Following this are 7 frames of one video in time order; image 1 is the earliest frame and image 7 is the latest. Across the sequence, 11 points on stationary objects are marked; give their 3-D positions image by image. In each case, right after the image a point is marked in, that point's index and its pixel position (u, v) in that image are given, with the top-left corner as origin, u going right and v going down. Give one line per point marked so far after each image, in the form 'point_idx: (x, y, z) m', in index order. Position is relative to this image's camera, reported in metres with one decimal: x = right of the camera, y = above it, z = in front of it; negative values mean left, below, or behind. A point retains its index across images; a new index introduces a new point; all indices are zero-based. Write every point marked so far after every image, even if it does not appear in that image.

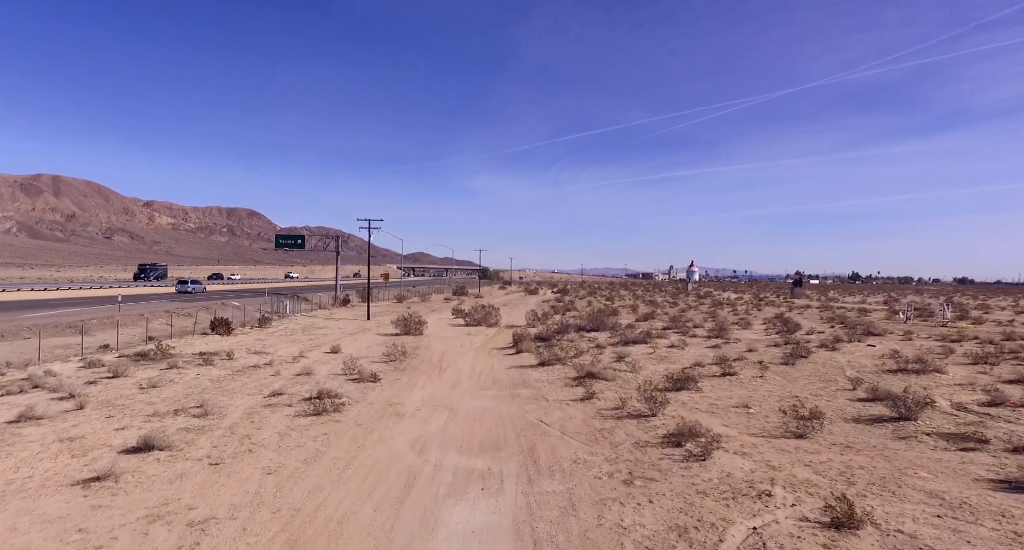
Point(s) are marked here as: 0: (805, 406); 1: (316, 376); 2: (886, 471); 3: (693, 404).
0: (+7.1, -3.1, +14.6) m
1: (-6.0, -3.1, +18.7) m
2: (+5.4, -2.8, +8.7) m
3: (+4.3, -3.1, +14.4) m
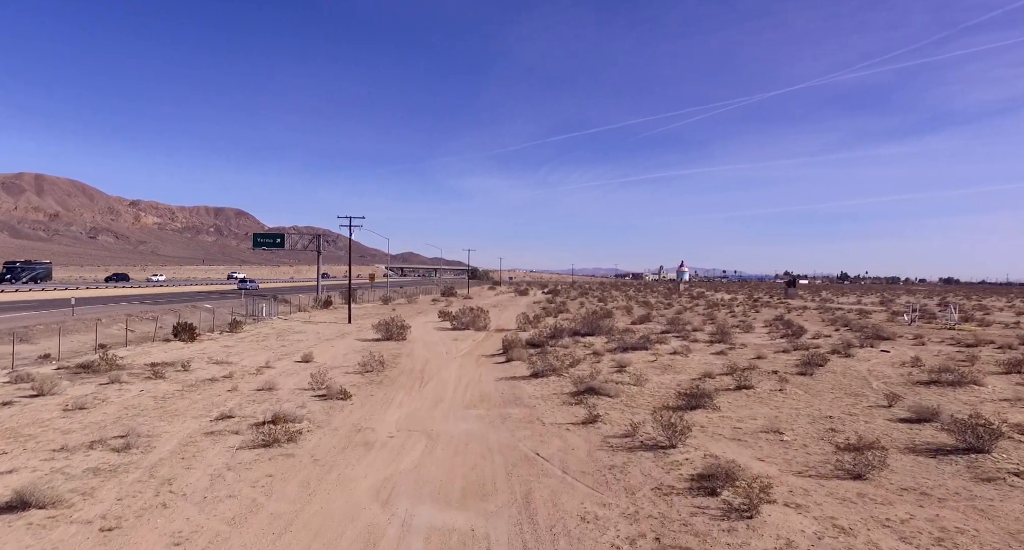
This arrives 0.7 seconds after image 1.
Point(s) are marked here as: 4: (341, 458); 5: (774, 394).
0: (+6.9, -3.2, +12.6) m
1: (-6.3, -3.2, +16.4) m
2: (+5.3, -2.9, +6.6) m
3: (+4.1, -3.1, +12.2) m
4: (-3.0, -3.2, +10.5) m
5: (+7.3, -3.3, +16.8) m
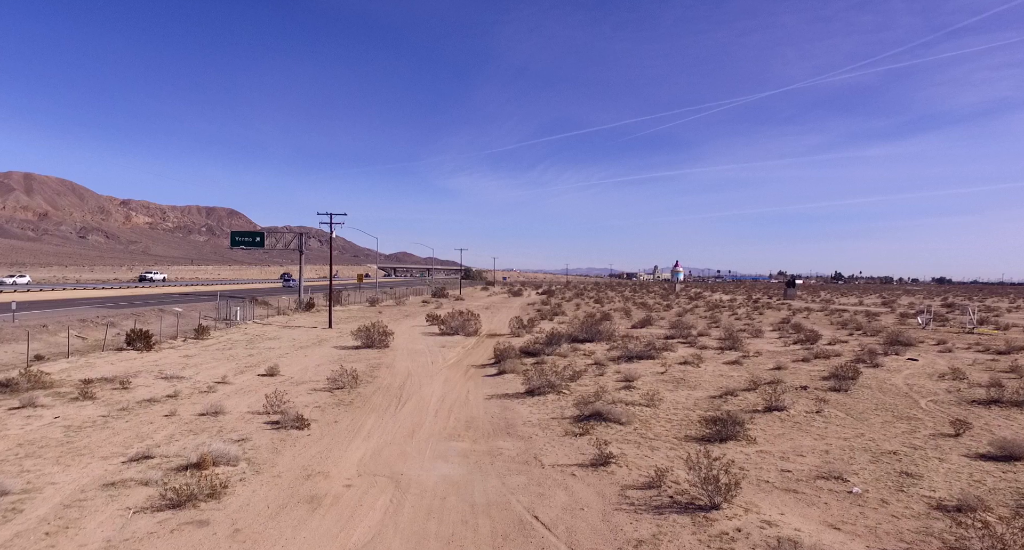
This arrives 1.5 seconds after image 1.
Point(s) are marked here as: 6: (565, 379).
0: (+6.7, -3.3, +10.0) m
1: (-6.5, -3.2, +13.7) m
2: (+5.2, -2.9, +4.0) m
3: (+3.9, -3.2, +9.7) m
4: (-3.1, -3.2, +7.8) m
5: (+7.1, -3.4, +14.2) m
6: (+1.7, -3.3, +19.4) m
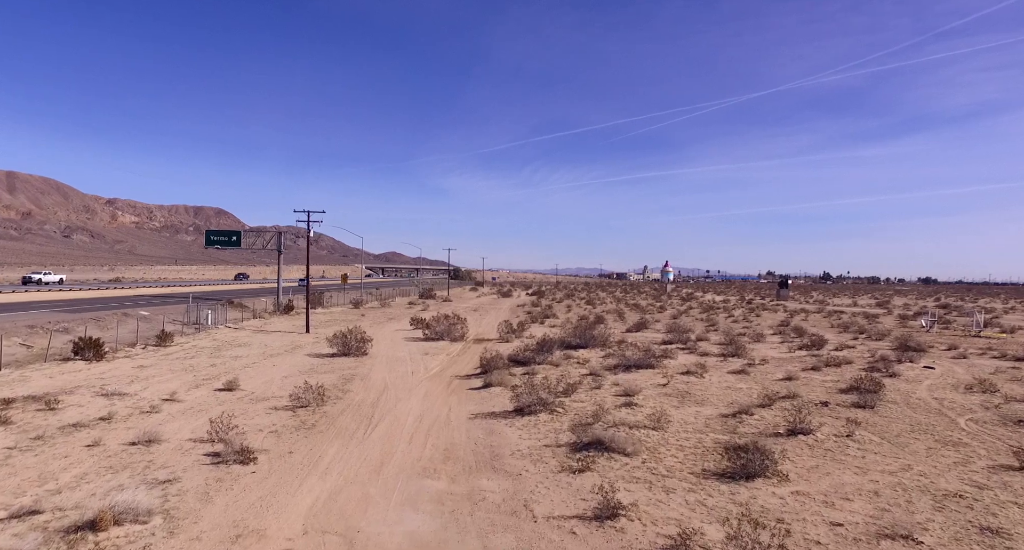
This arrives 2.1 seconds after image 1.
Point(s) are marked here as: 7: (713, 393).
0: (+6.5, -3.3, +8.1) m
1: (-6.8, -3.3, +11.6) m
2: (+5.1, -3.0, +2.1) m
3: (+3.7, -3.3, +7.7) m
4: (-3.3, -3.3, +5.7) m
5: (+6.8, -3.4, +12.3) m
6: (+1.3, -3.4, +17.4) m
7: (+6.2, -3.6, +18.7) m
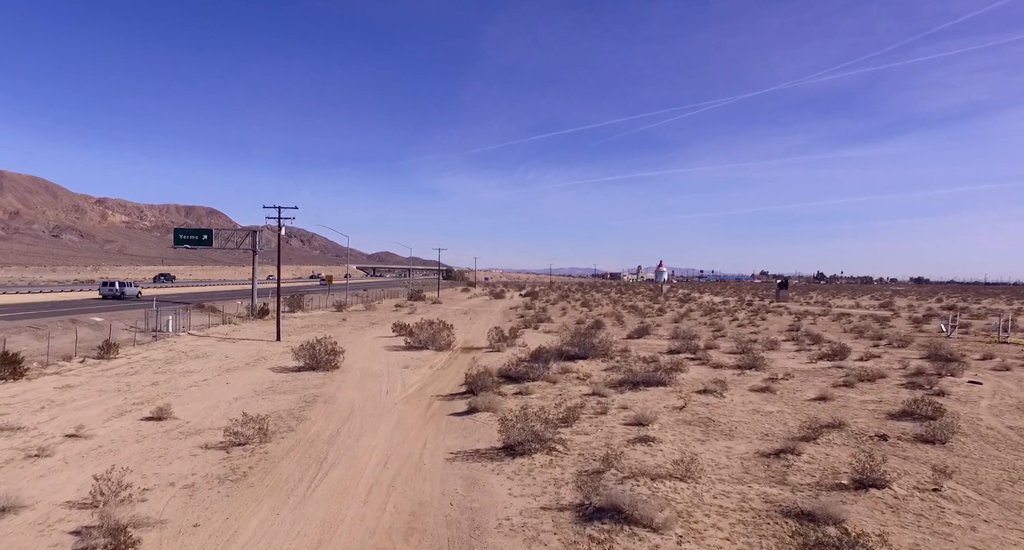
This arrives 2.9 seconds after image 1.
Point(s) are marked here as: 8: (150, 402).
0: (+6.3, -3.4, +5.0) m
1: (-7.0, -3.4, +8.4) m
2: (+5.0, -3.1, -0.9) m
3: (+3.6, -3.4, +4.6) m
4: (-3.4, -3.4, +2.6) m
5: (+6.6, -3.5, +9.3) m
6: (+1.1, -3.5, +14.3) m
7: (+5.9, -3.7, +15.7) m
8: (-10.0, -3.5, +16.9) m
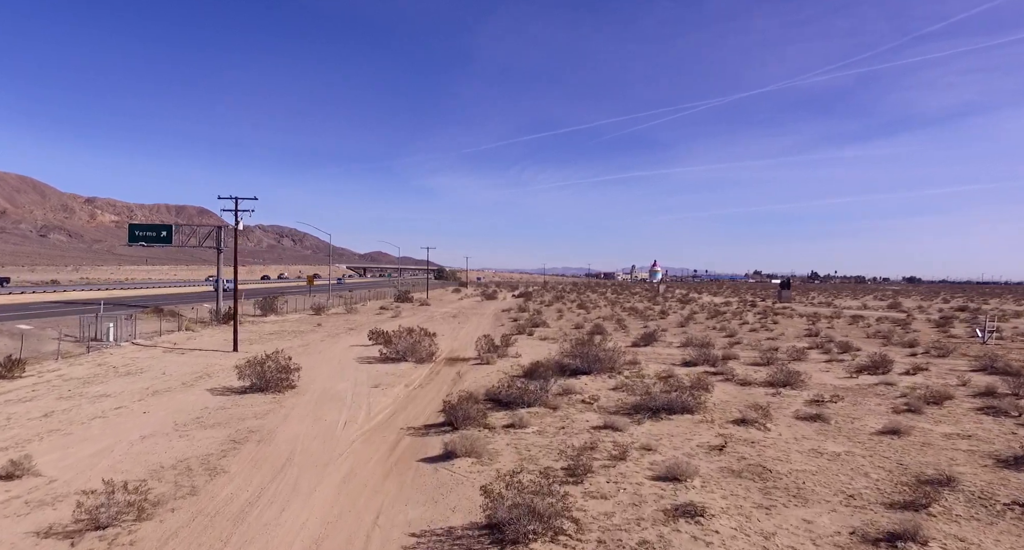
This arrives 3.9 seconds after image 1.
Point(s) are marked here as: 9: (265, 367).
0: (+6.2, -3.5, +1.1) m
1: (-7.1, -3.5, +4.3) m
2: (+5.0, -3.2, -4.9) m
3: (+3.5, -3.4, +0.7) m
4: (-3.4, -3.5, -1.4) m
5: (+6.4, -3.6, +5.4) m
6: (+0.9, -3.5, +10.3) m
7: (+5.7, -3.7, +11.8) m
8: (-10.2, -3.5, +12.8) m
9: (-7.9, -2.9, +19.6) m
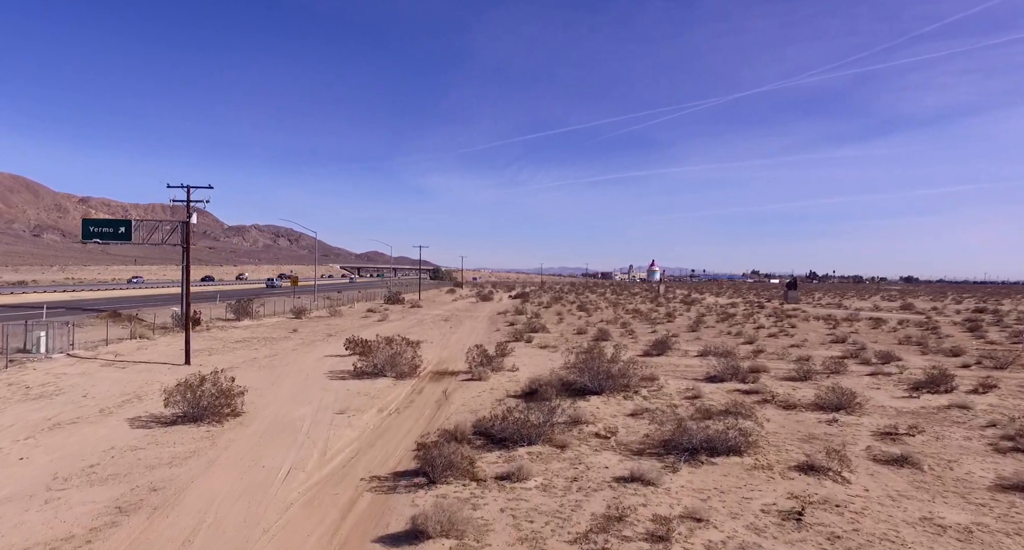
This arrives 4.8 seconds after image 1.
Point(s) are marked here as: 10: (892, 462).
0: (+6.2, -3.5, -2.6) m
1: (-7.1, -3.5, +0.5) m
2: (+5.0, -3.2, -8.6) m
3: (+3.5, -3.4, -3.1) m
4: (-3.4, -3.5, -5.2) m
5: (+6.4, -3.6, +1.6) m
6: (+0.8, -3.6, +6.5) m
7: (+5.6, -3.8, +8.0) m
8: (-10.3, -3.6, +8.9) m
9: (-8.0, -2.9, +15.7) m
10: (+7.9, -3.8, +12.6) m
